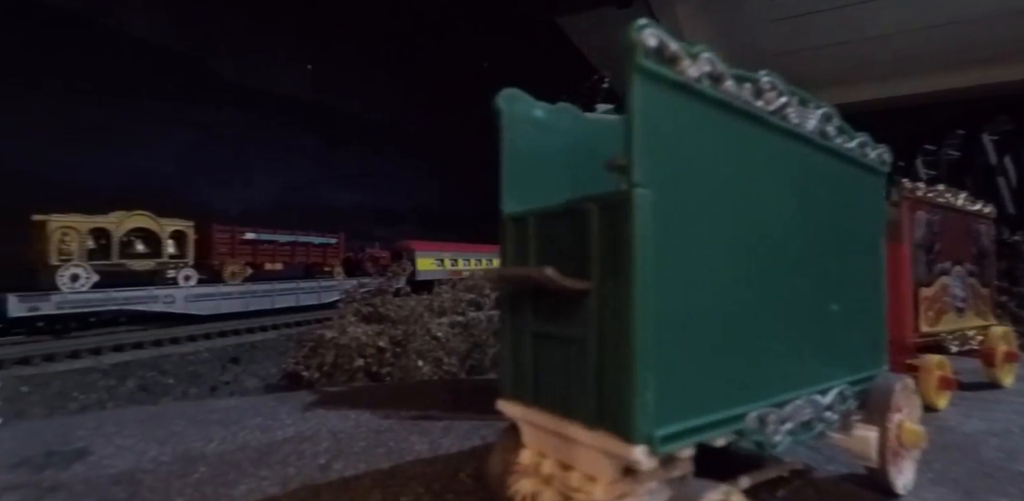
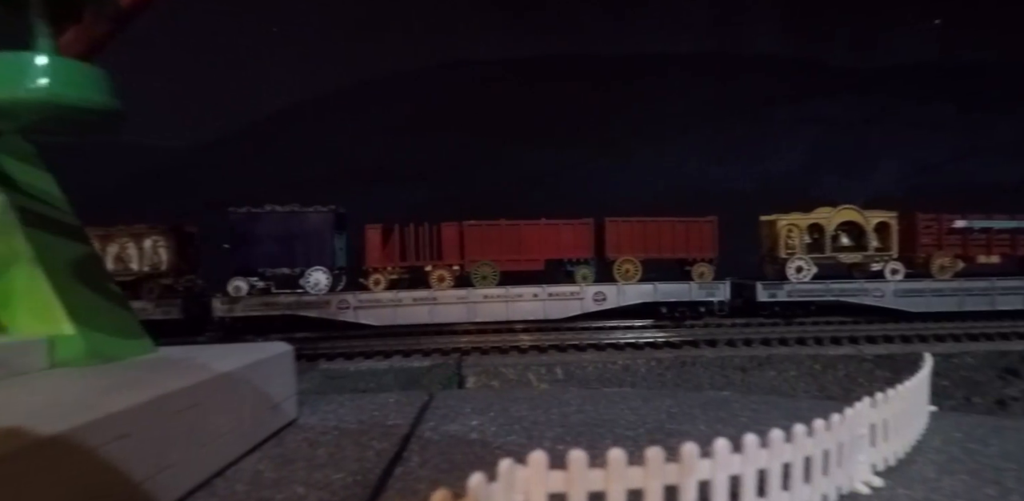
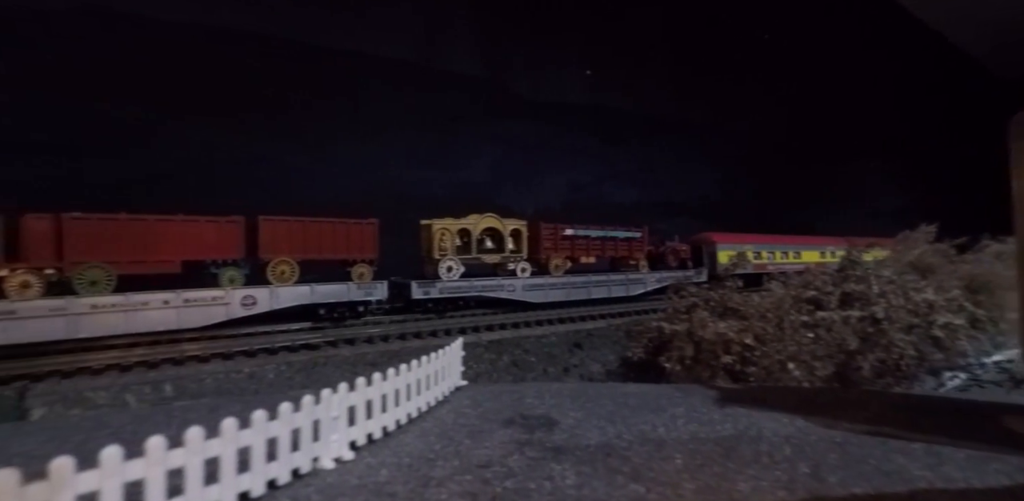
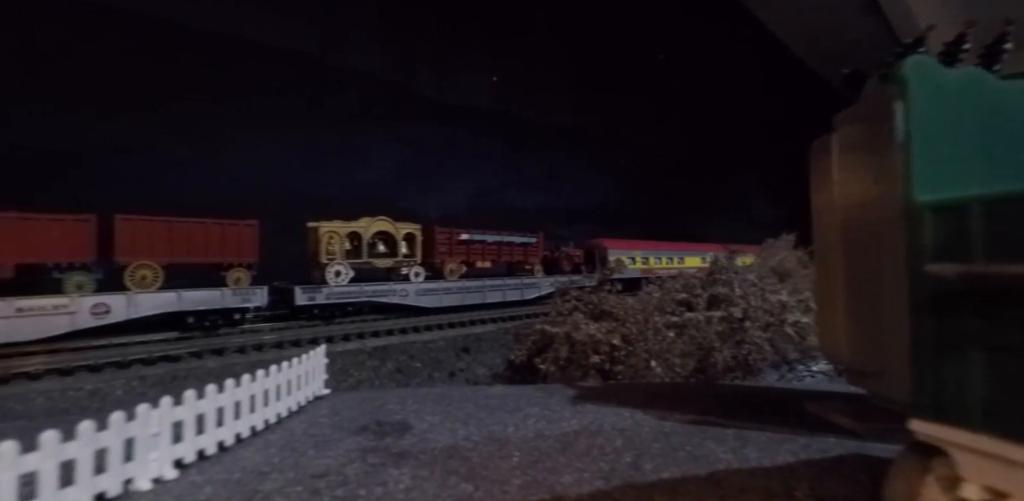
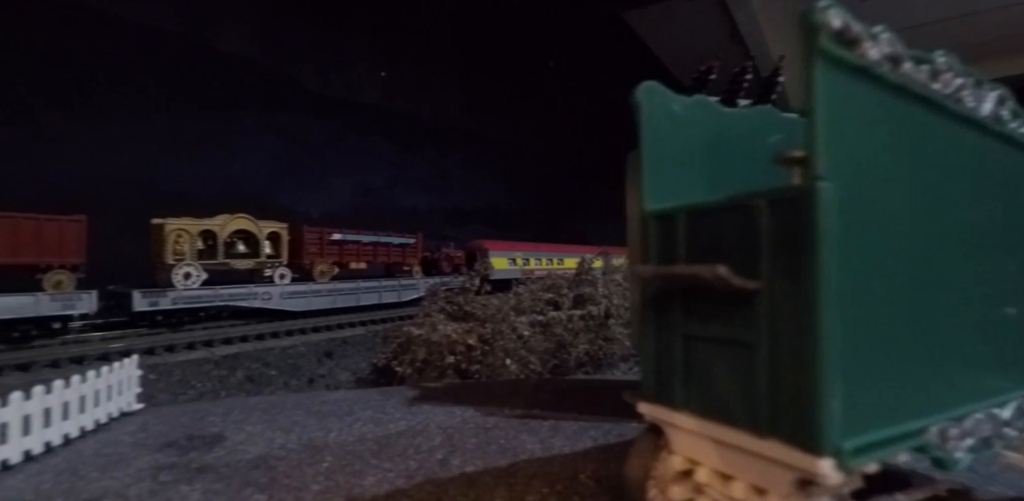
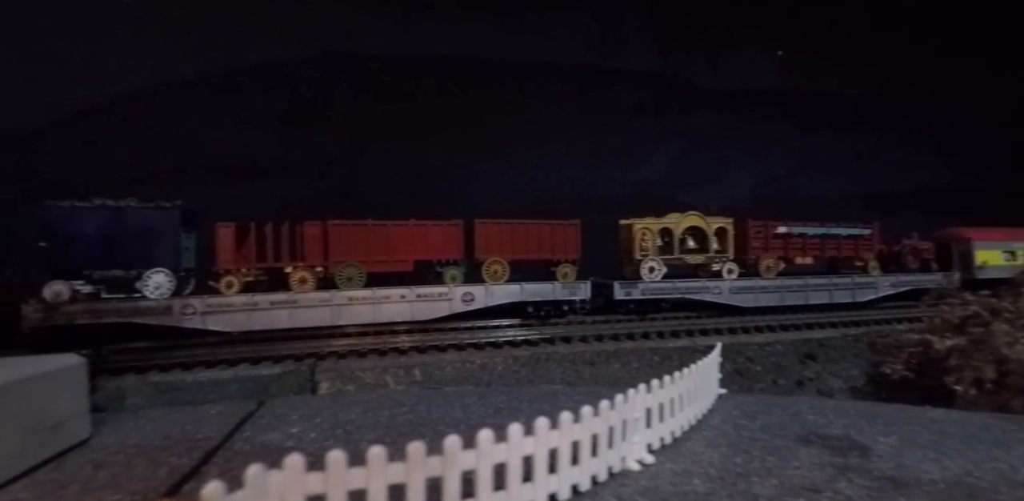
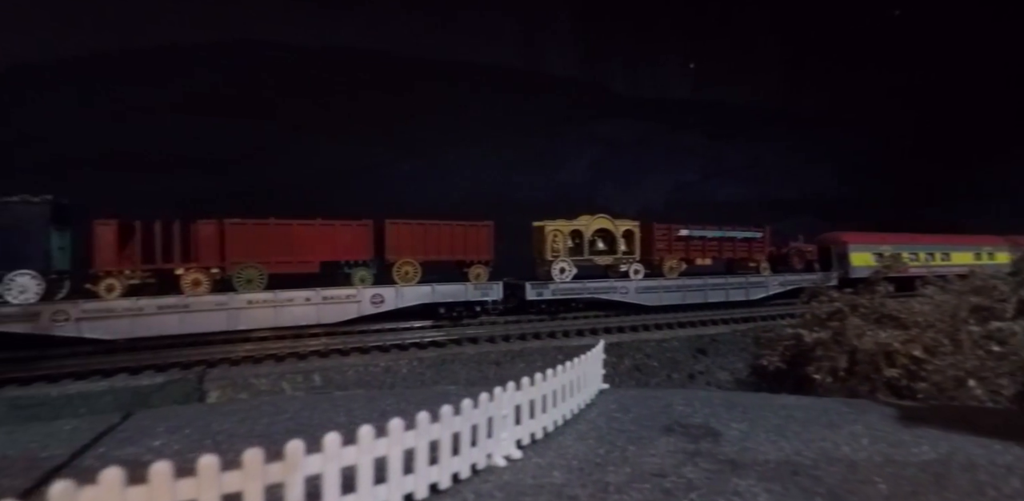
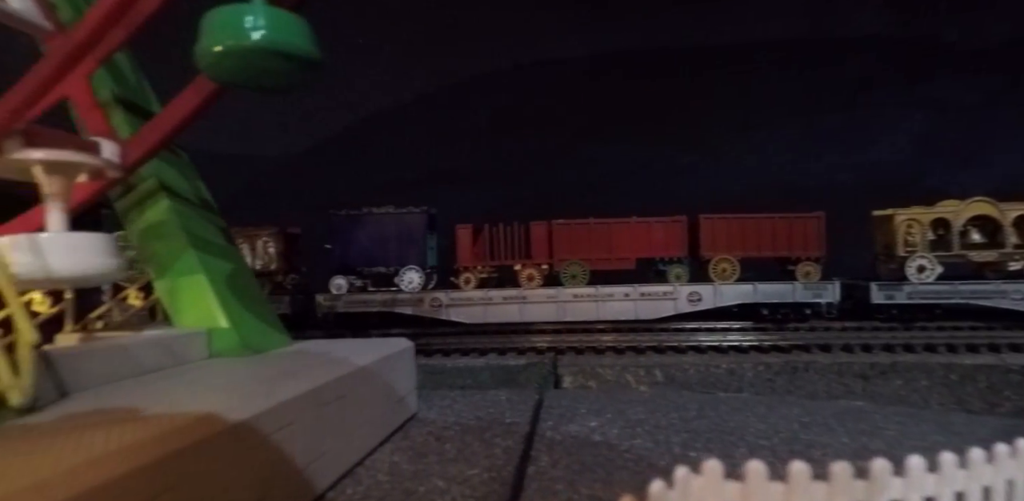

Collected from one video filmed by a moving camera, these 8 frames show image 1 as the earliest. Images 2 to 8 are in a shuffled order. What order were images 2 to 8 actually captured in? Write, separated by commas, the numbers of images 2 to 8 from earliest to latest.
5, 4, 3, 7, 6, 2, 8
